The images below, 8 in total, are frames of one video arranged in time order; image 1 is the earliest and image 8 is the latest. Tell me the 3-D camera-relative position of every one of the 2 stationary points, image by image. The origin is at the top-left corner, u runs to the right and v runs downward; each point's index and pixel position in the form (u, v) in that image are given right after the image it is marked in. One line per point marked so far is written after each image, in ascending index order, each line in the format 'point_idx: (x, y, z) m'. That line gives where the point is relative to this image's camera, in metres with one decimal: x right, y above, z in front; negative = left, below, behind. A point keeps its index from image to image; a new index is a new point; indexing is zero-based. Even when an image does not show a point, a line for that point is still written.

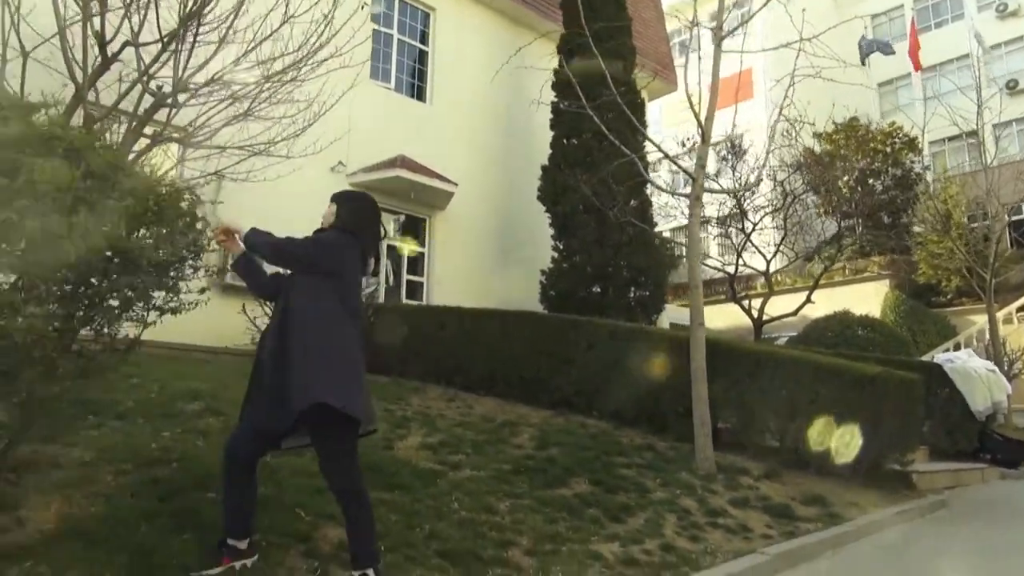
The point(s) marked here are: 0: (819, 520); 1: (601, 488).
0: (+2.3, -1.7, +5.6) m
1: (+0.7, -1.4, +5.5) m
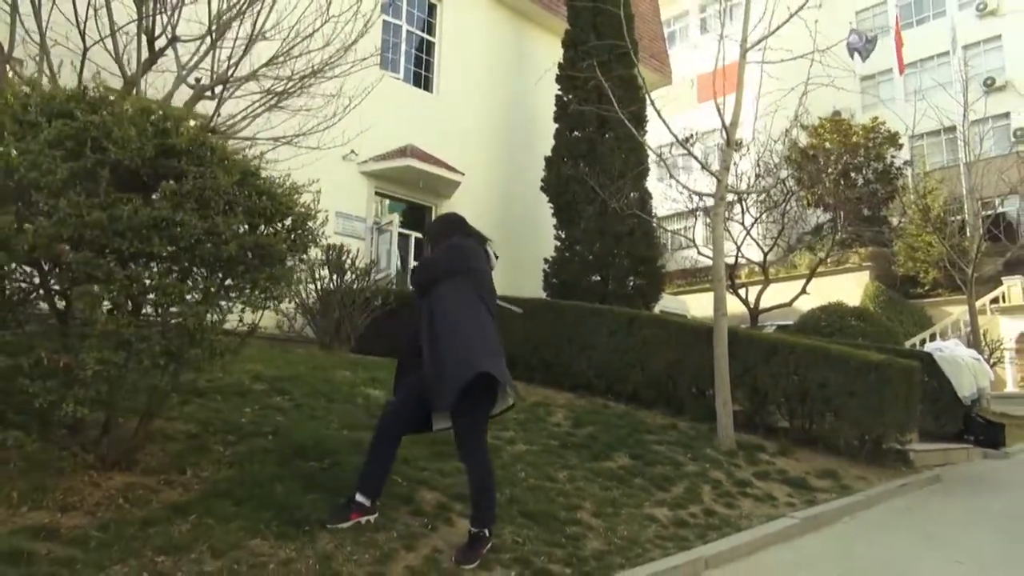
0: (+2.7, -1.7, +6.3) m
1: (+1.0, -1.4, +6.1) m
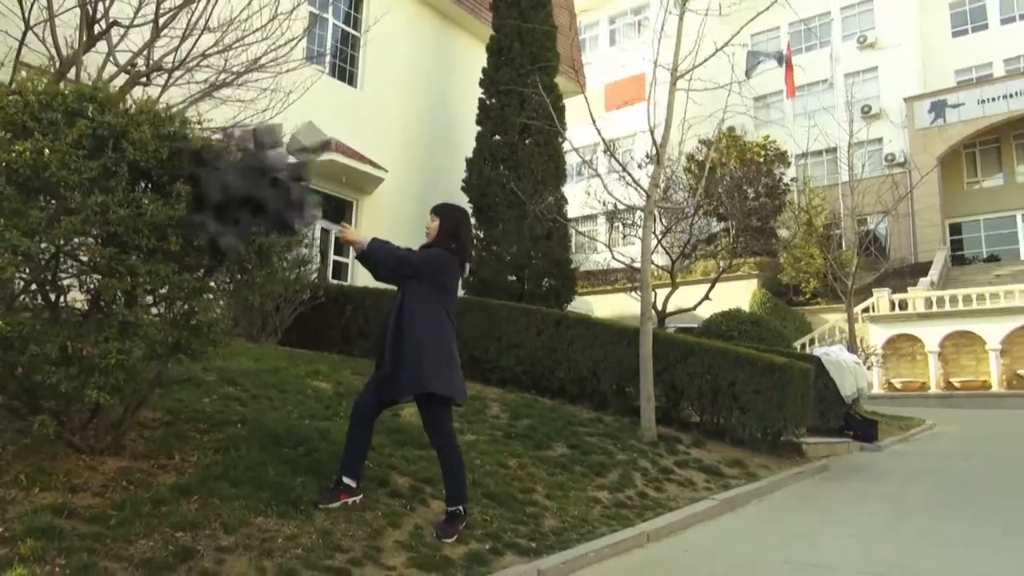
0: (+2.2, -1.8, +7.1) m
1: (+0.6, -1.4, +6.7) m
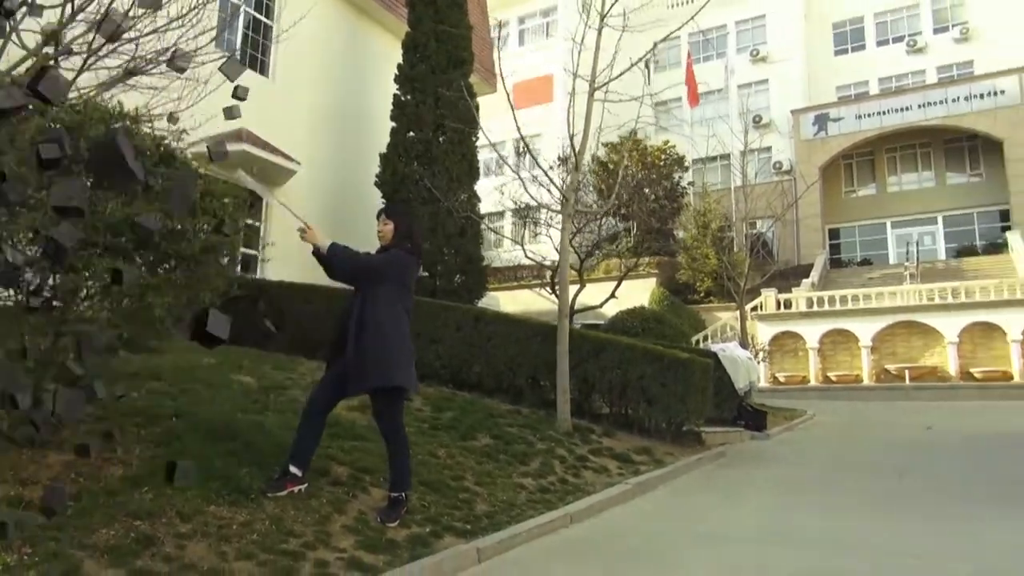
0: (+1.4, -1.8, +7.7) m
1: (-0.1, -1.4, +7.1) m
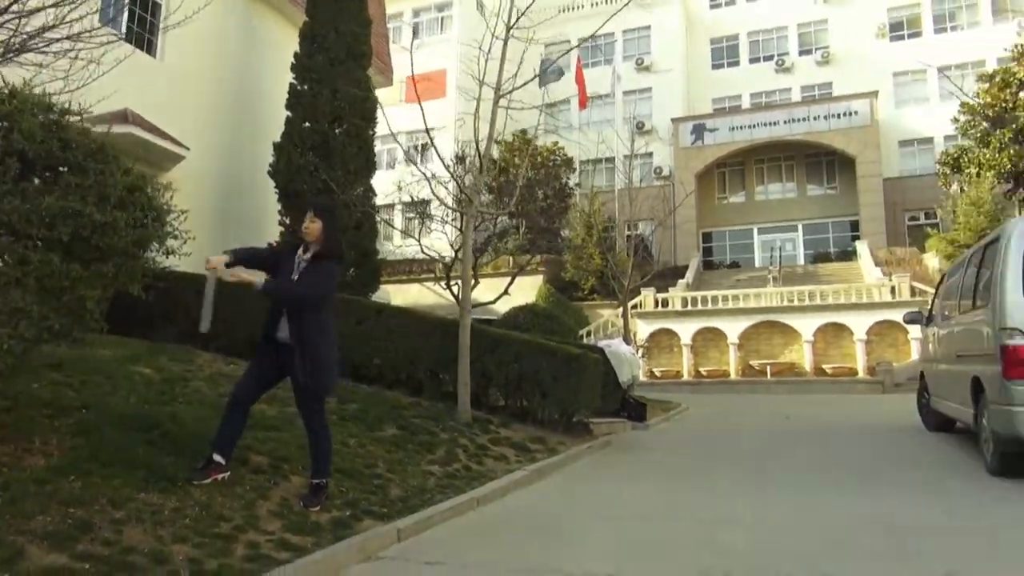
0: (+0.3, -1.8, +8.2) m
1: (-1.0, -1.4, +7.4) m
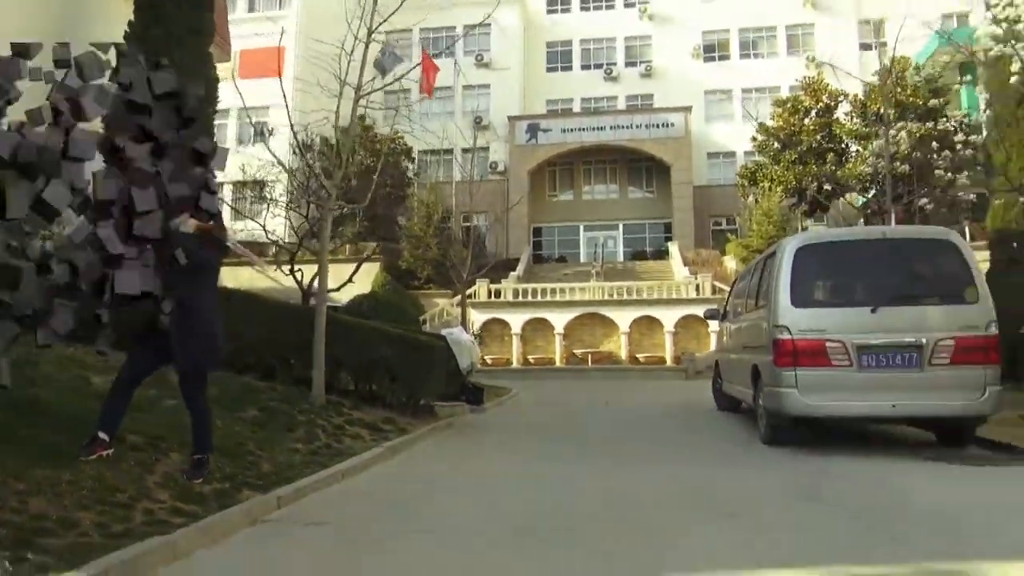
0: (-1.4, -1.7, +8.9) m
1: (-2.5, -1.3, +7.8) m
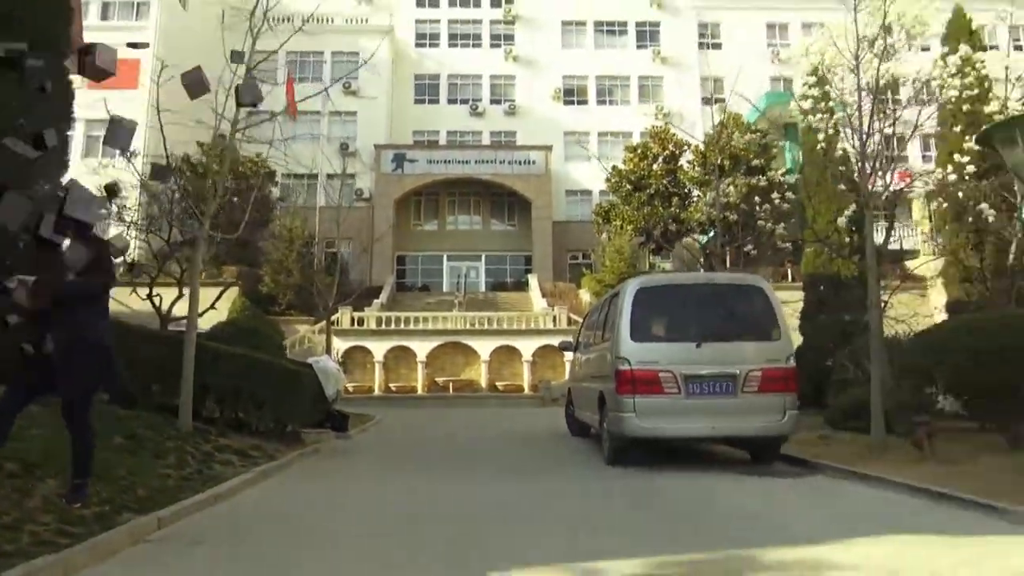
0: (-3.0, -2.1, +9.2) m
1: (-3.9, -1.6, +7.8) m
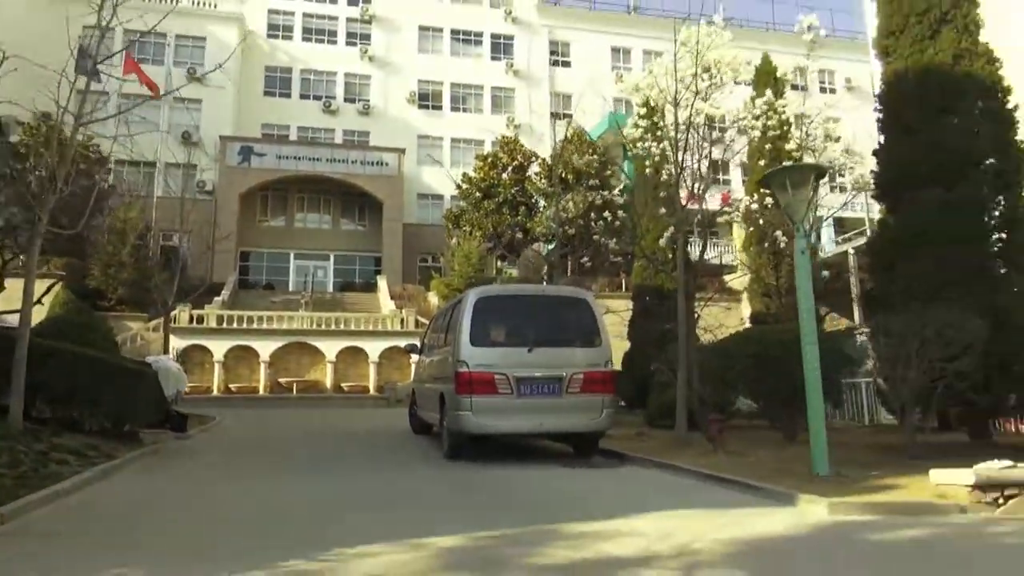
0: (-5.0, -2.0, +9.1) m
1: (-5.6, -1.5, +7.6) m
